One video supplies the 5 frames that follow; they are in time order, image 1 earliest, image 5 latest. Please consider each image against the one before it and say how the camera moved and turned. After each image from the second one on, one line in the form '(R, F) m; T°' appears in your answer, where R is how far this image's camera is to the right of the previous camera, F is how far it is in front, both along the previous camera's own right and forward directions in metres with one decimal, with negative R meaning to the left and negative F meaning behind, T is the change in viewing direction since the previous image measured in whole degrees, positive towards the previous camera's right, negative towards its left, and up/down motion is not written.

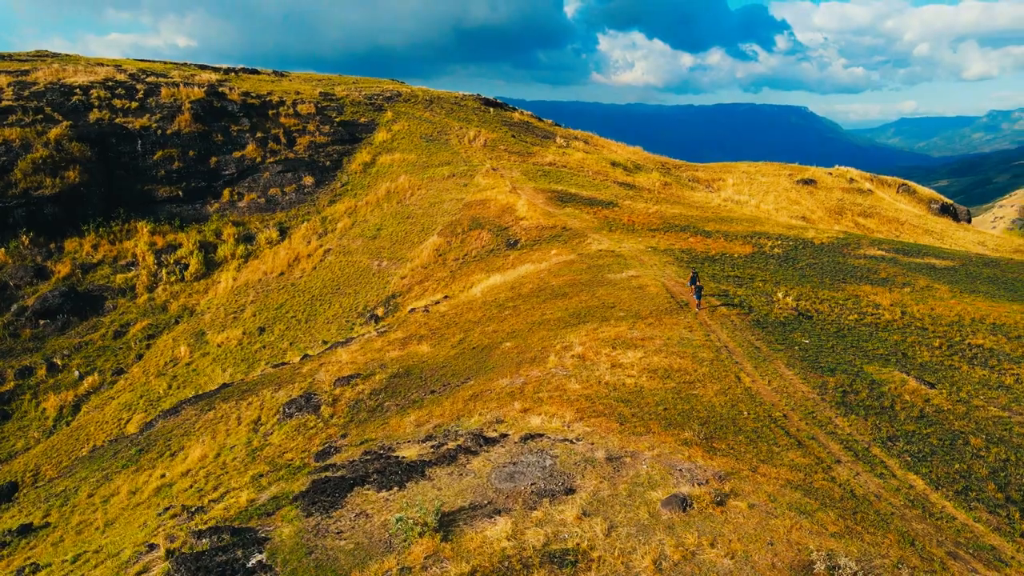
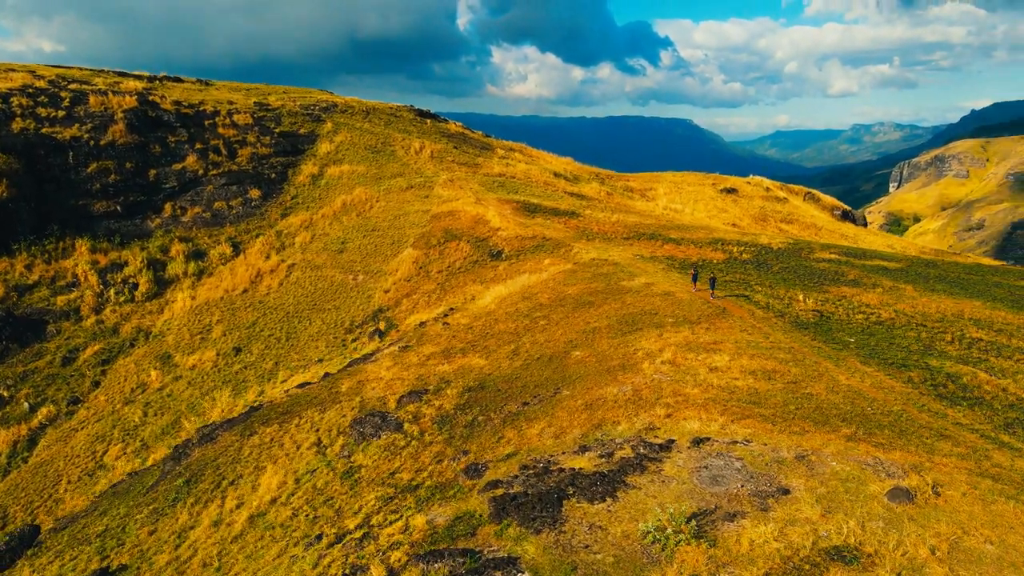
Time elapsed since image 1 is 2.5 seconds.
(-4.5, +0.3) m; +7°
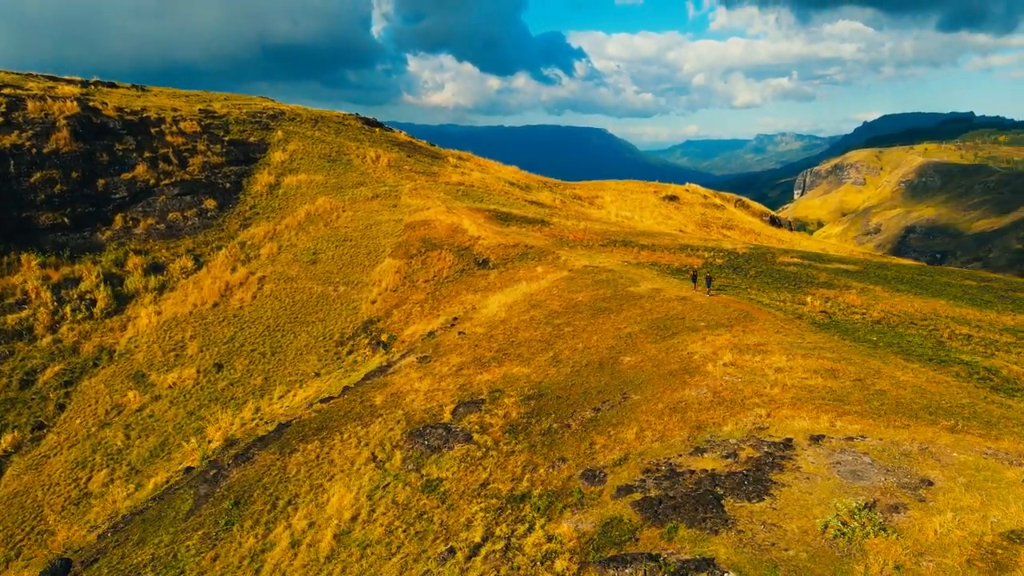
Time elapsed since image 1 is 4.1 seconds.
(-3.6, +0.1) m; +6°
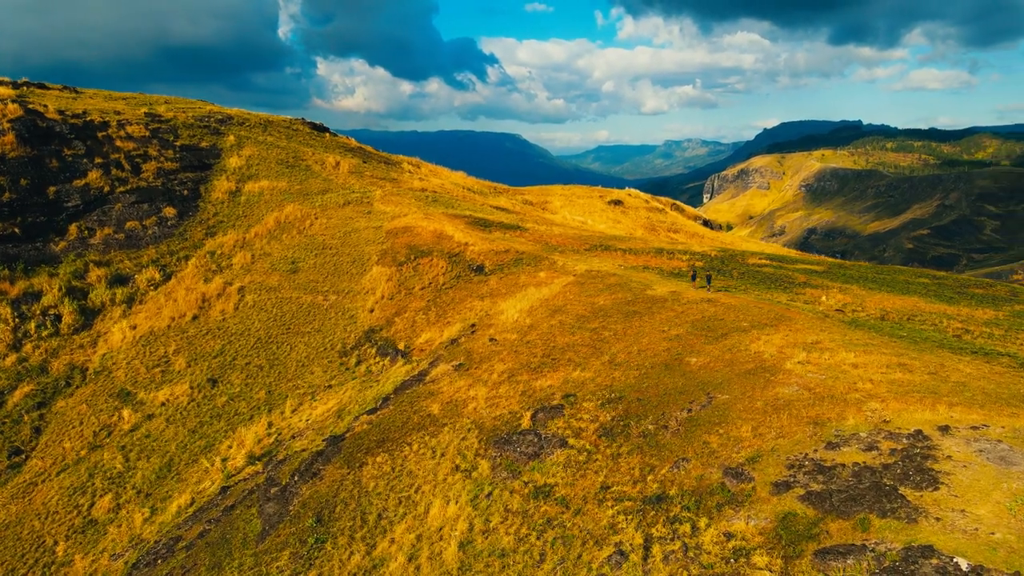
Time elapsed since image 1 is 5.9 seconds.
(-4.2, +0.1) m; +6°
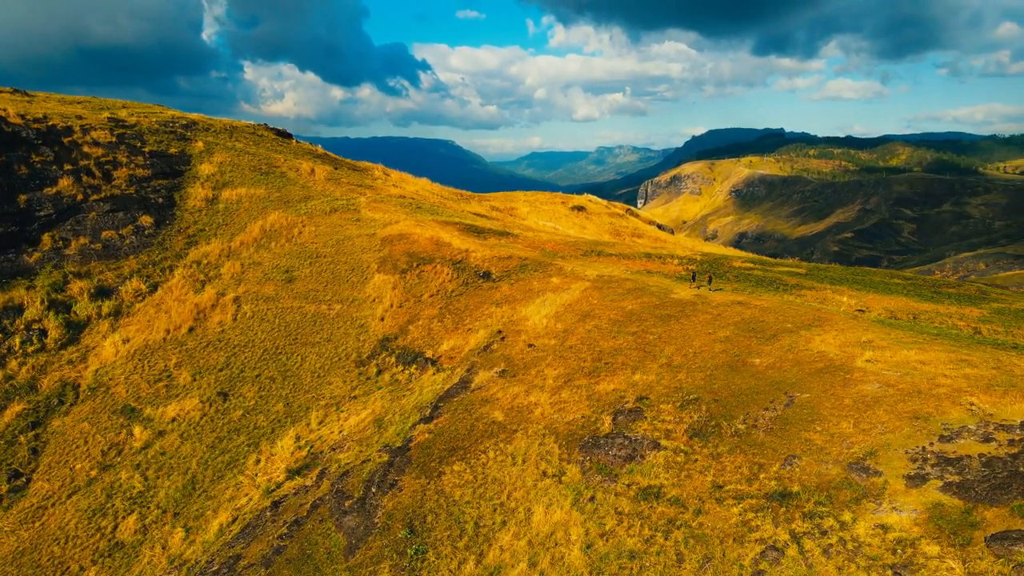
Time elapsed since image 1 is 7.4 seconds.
(-3.8, 0.0) m; +5°
